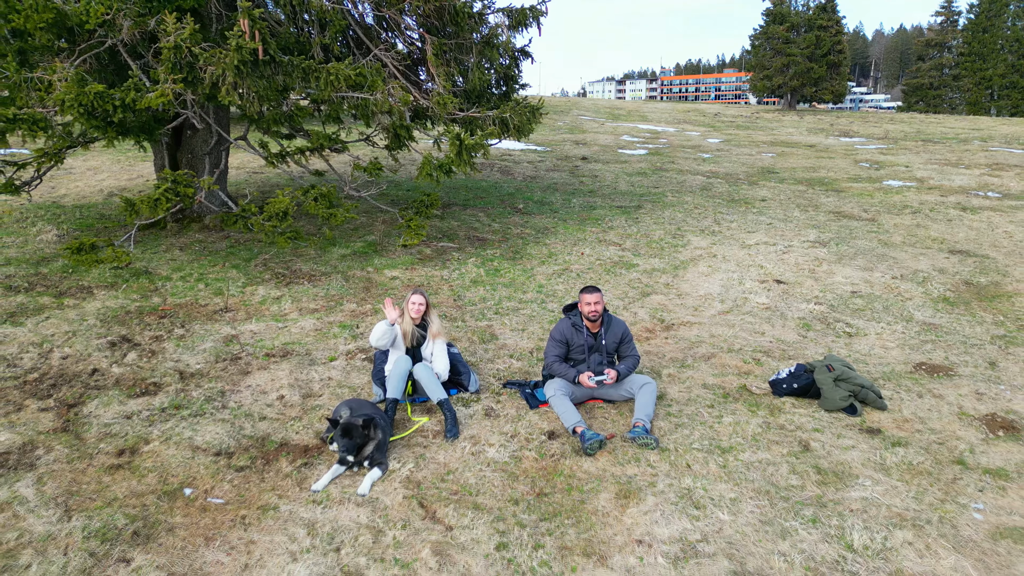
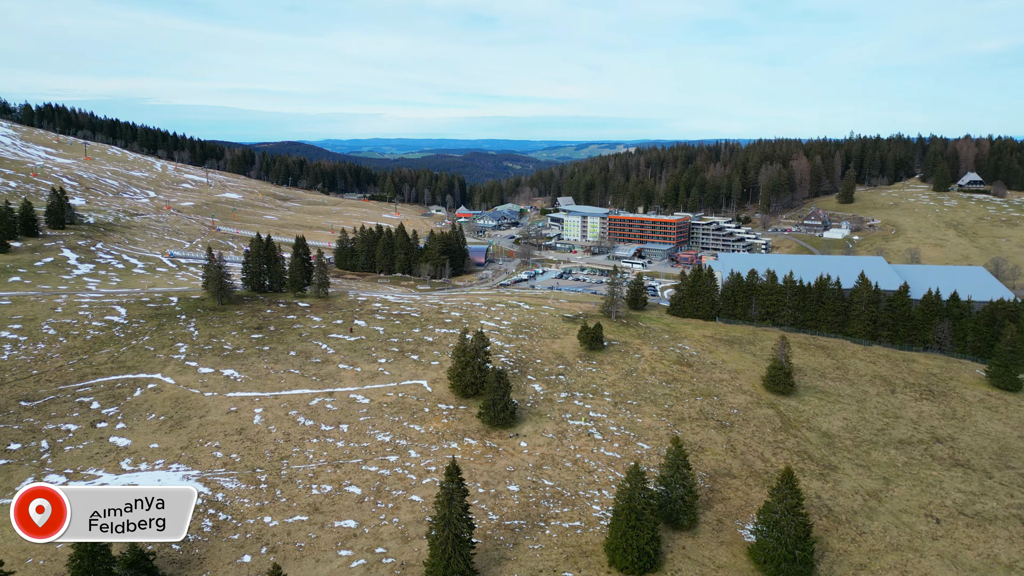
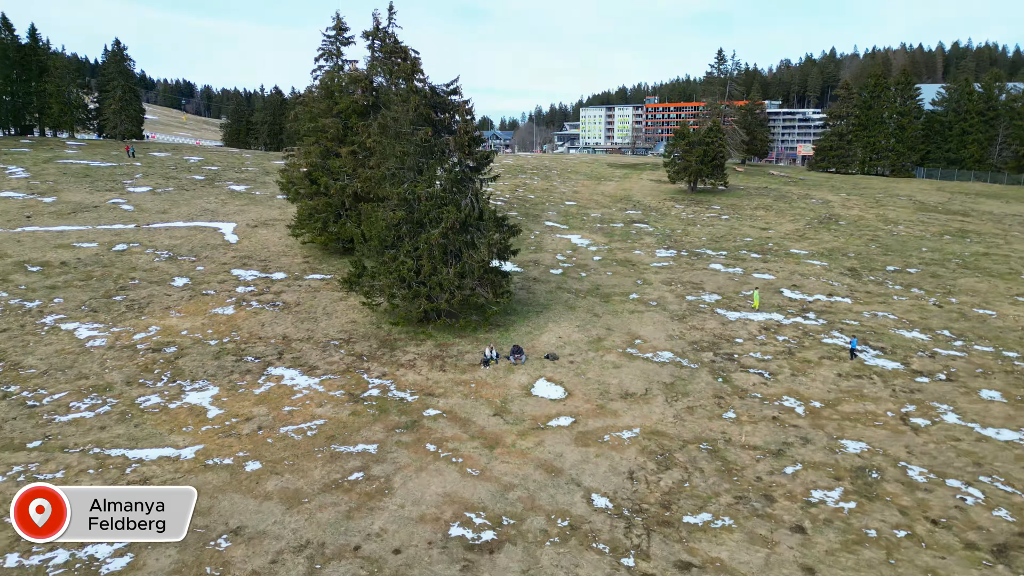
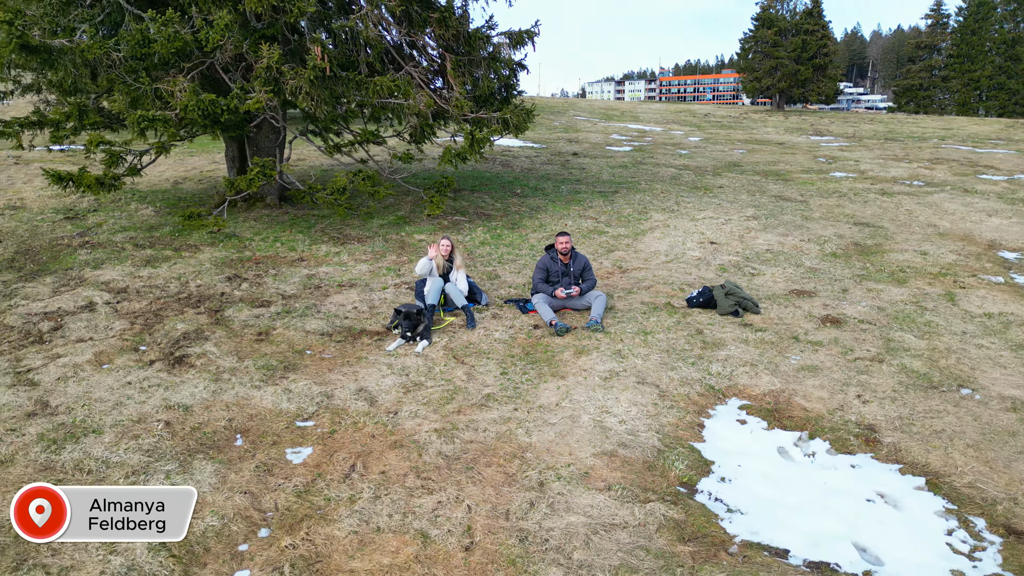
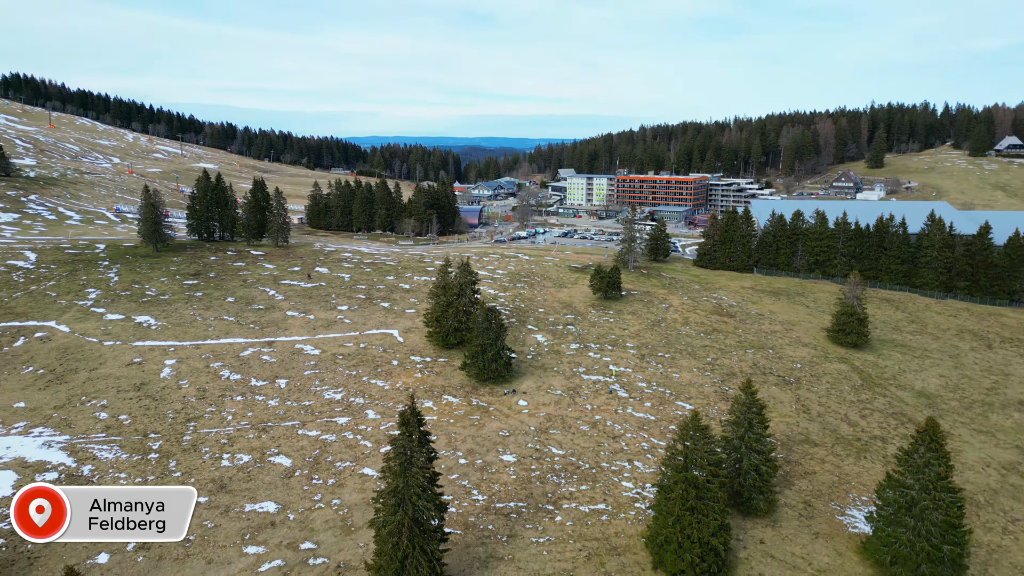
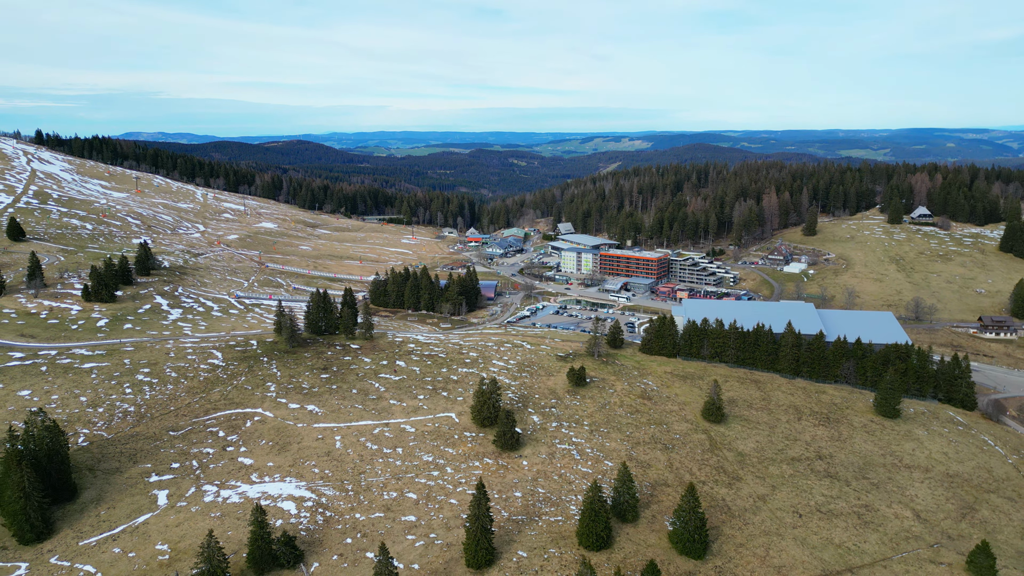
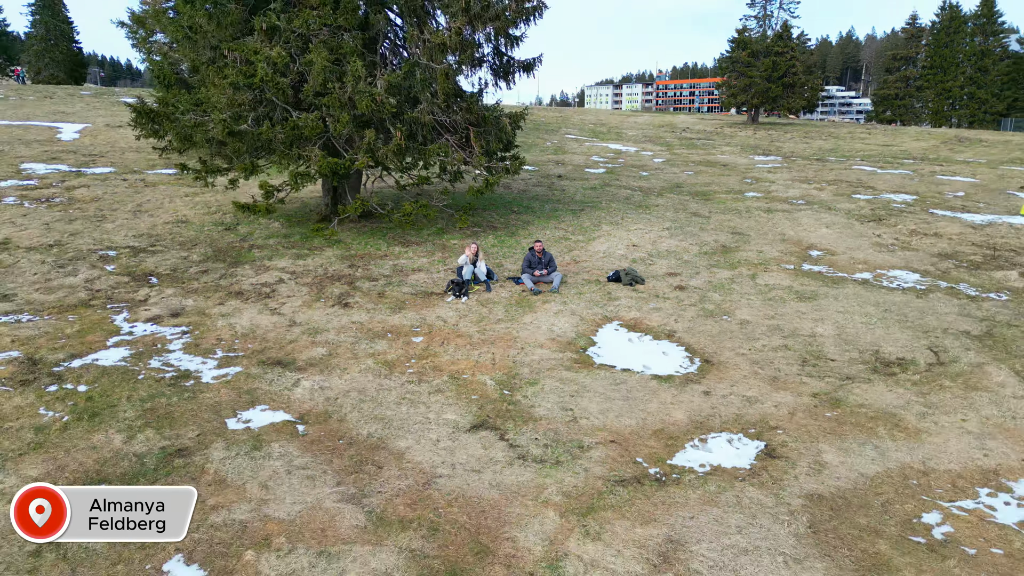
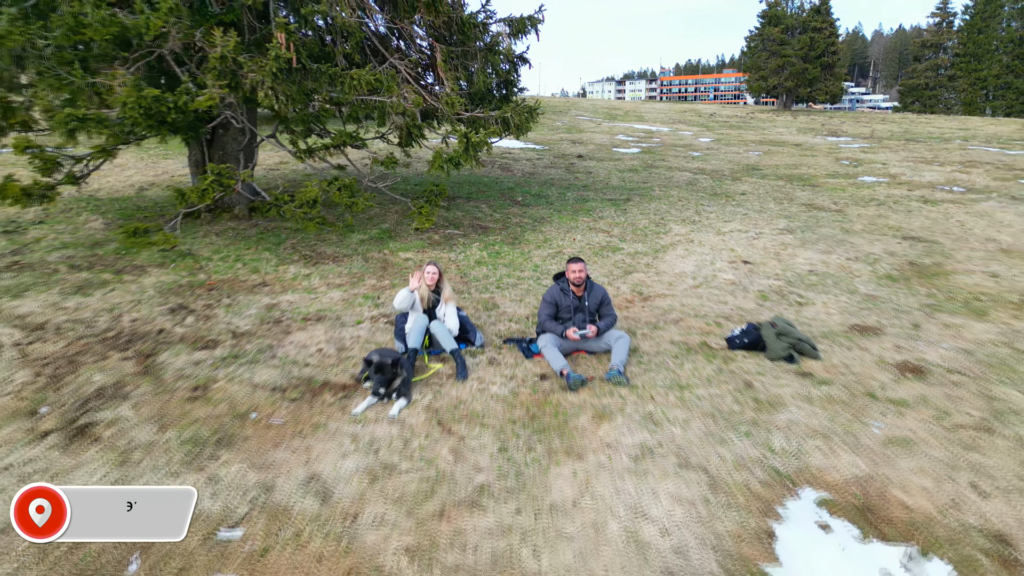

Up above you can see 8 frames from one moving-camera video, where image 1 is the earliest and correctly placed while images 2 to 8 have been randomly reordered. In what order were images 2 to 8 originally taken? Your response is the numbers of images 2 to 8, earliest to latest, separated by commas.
8, 4, 7, 3, 5, 2, 6
